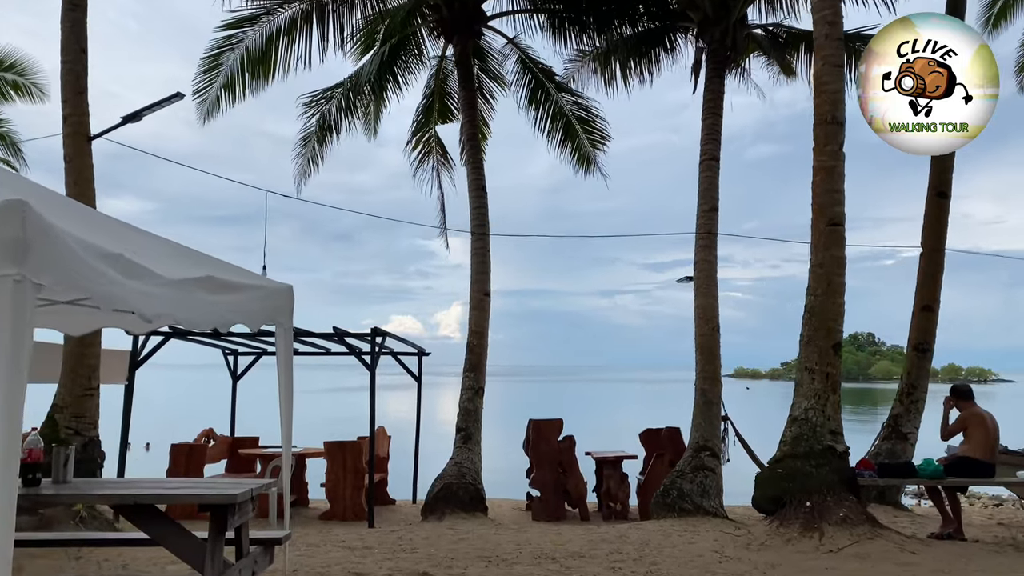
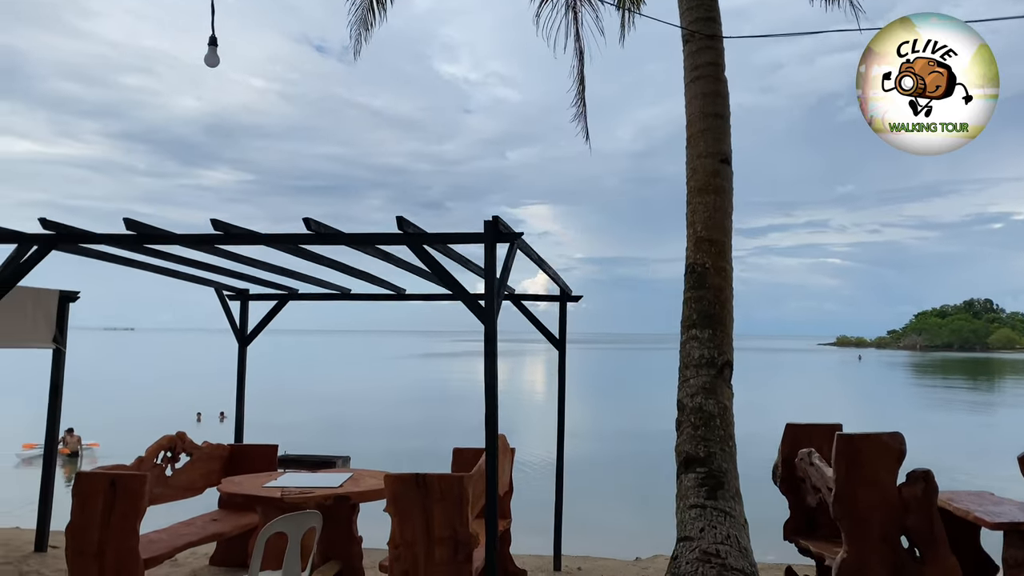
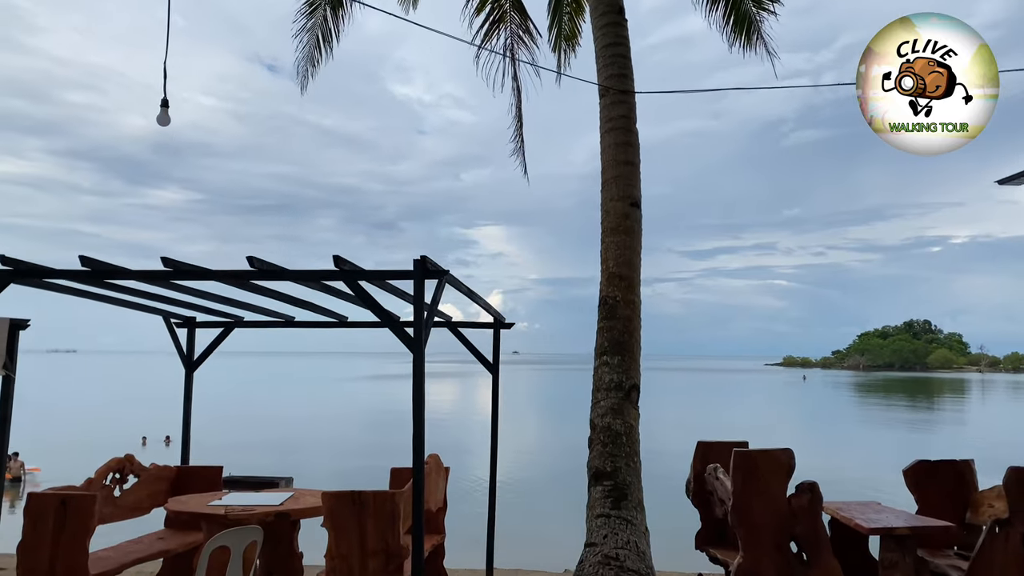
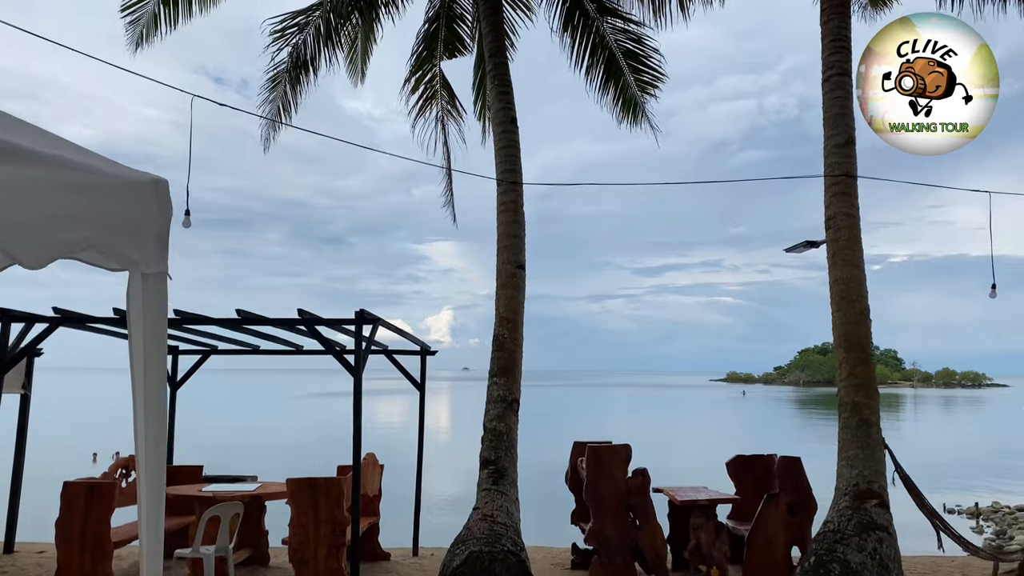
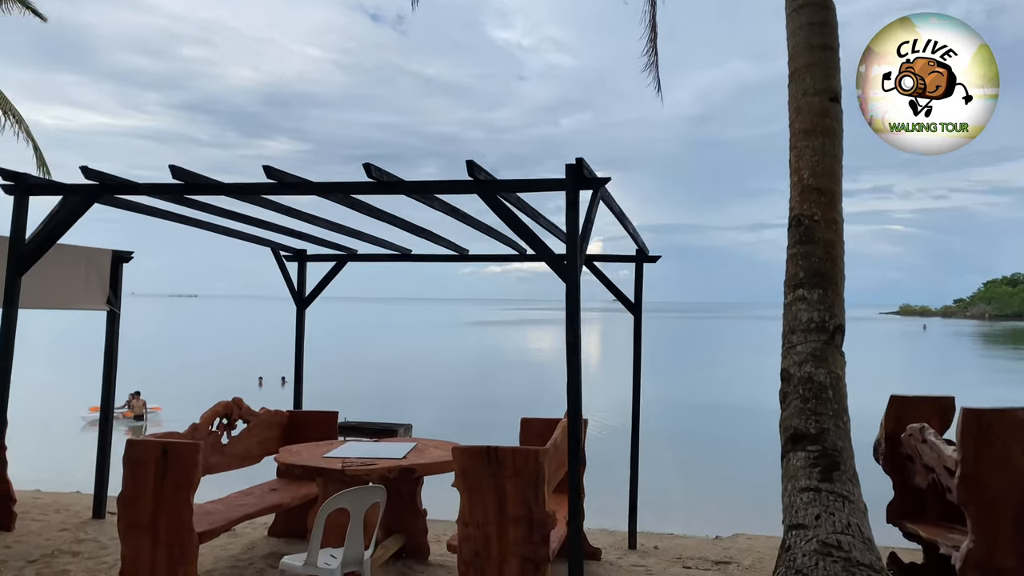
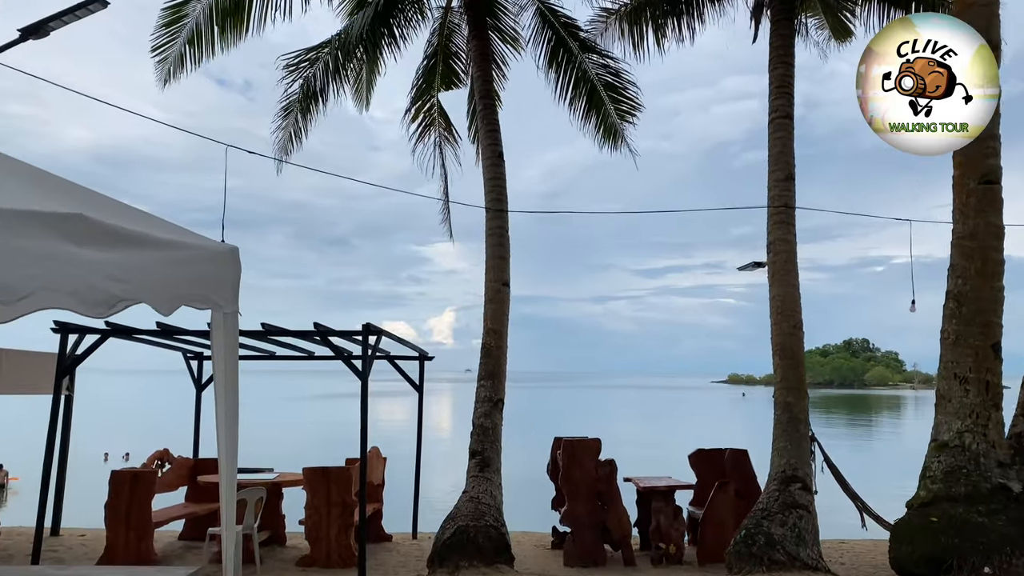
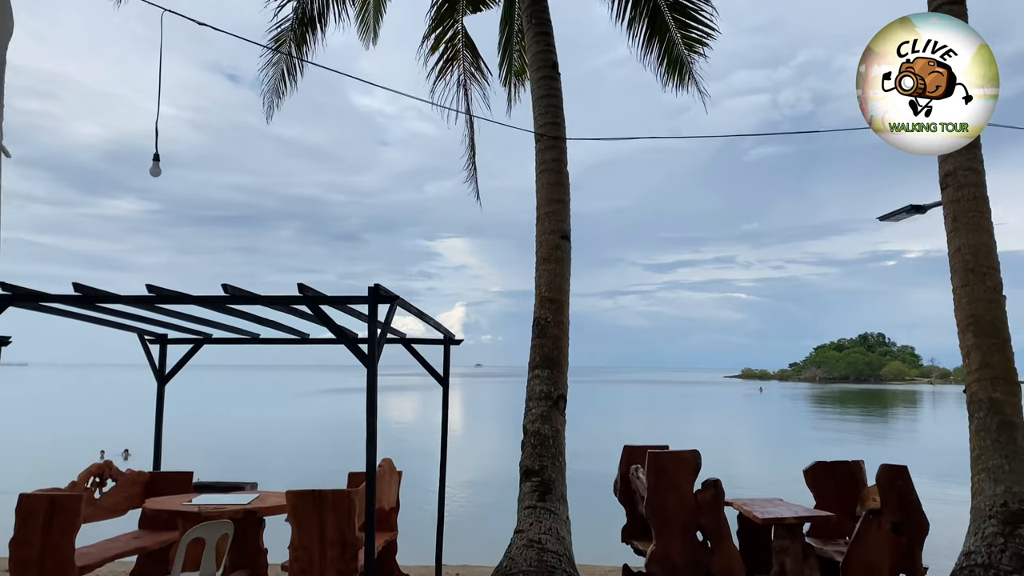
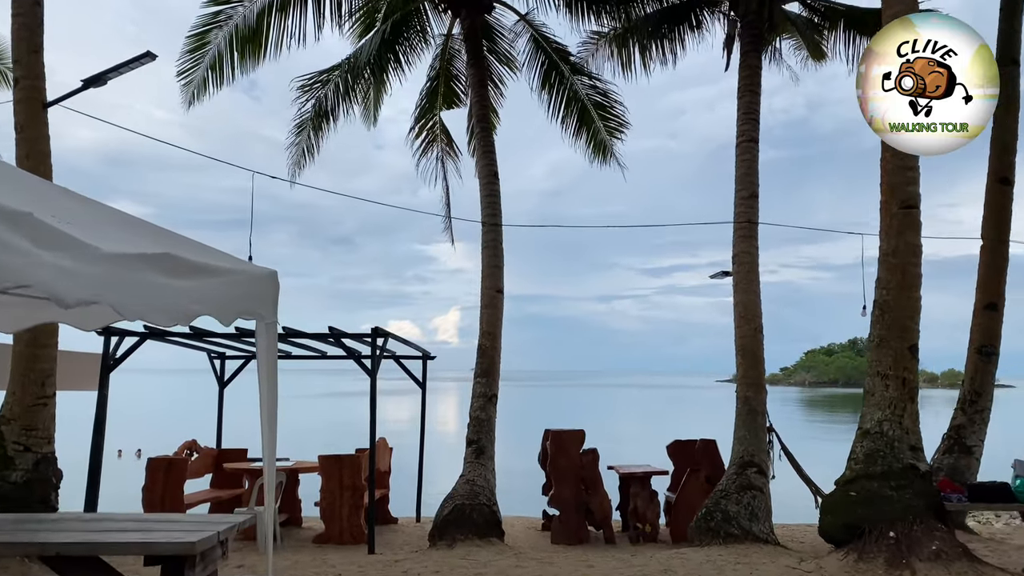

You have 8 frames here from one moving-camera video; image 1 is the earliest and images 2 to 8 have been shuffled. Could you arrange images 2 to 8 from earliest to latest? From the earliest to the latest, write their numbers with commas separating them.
8, 6, 4, 7, 3, 2, 5
